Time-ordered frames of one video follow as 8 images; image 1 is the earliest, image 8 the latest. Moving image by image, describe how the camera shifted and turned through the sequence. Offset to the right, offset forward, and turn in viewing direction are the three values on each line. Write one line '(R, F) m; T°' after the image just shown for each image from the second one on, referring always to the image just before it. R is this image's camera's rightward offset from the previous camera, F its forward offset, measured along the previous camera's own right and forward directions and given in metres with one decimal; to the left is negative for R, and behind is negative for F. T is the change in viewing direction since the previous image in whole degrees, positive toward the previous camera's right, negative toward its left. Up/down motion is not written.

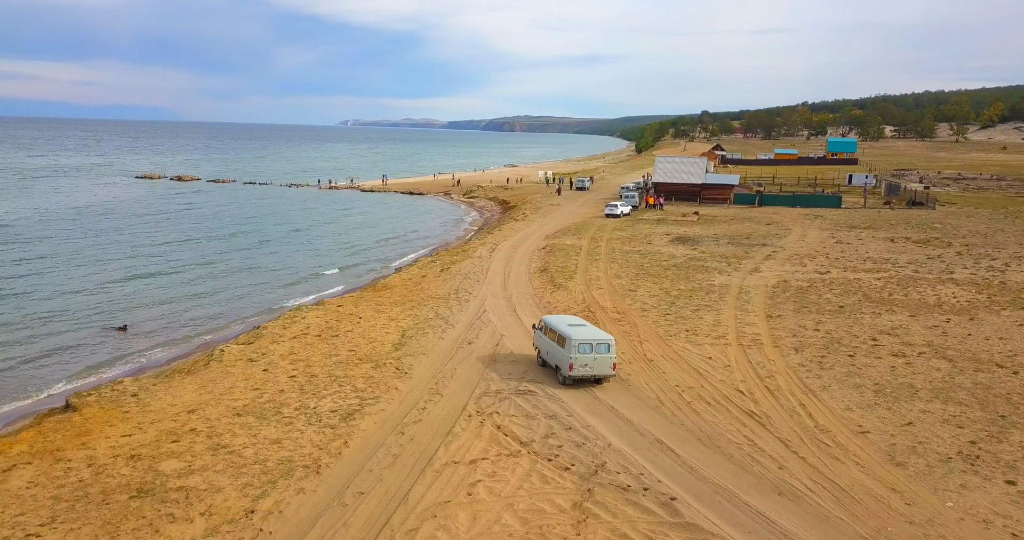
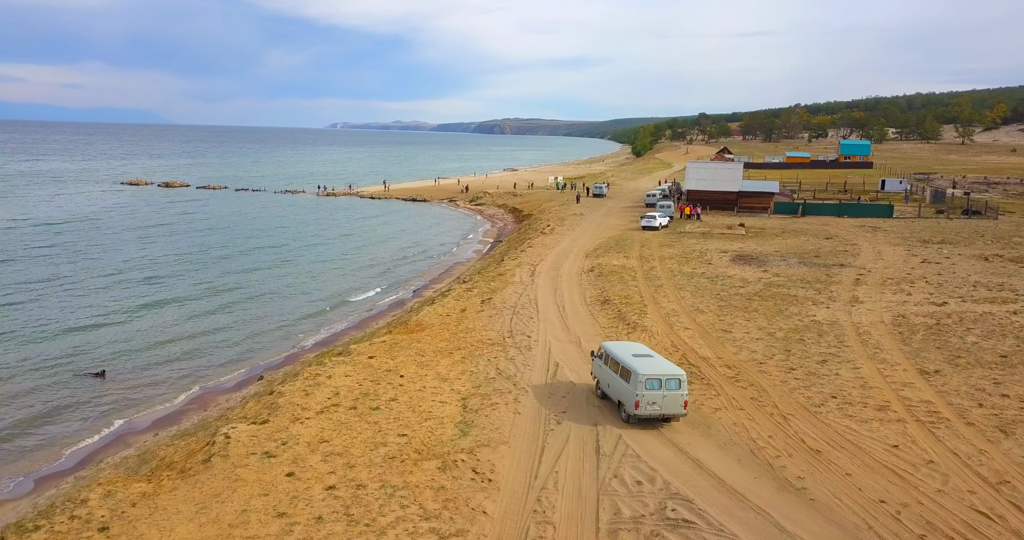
(-2.3, +4.9) m; +1°
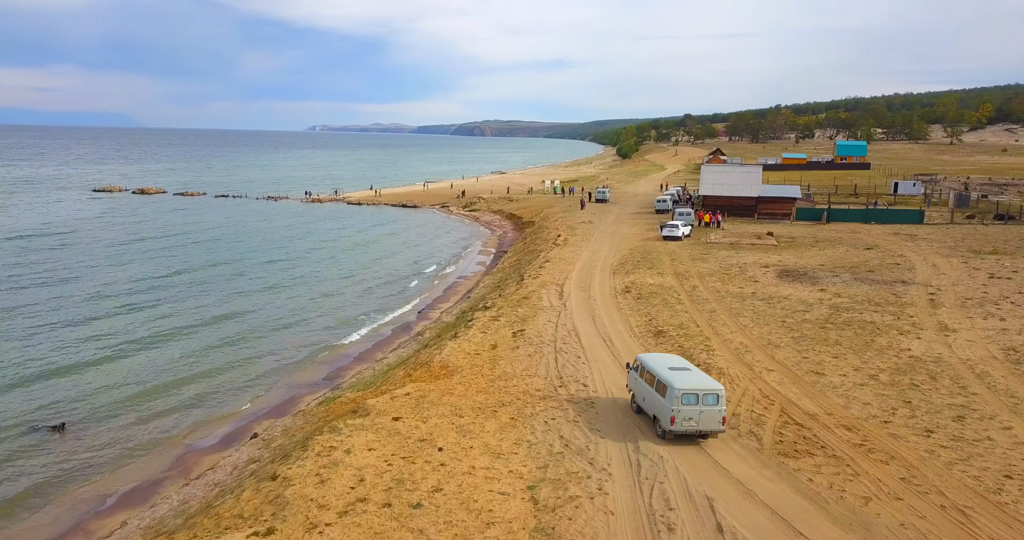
(-1.6, +3.8) m; +1°
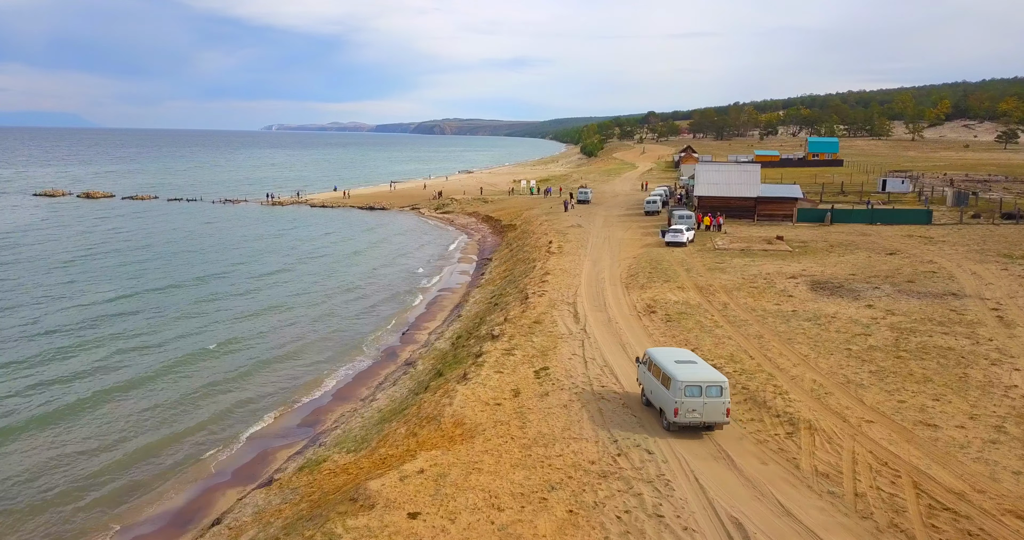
(-1.5, +4.0) m; +3°
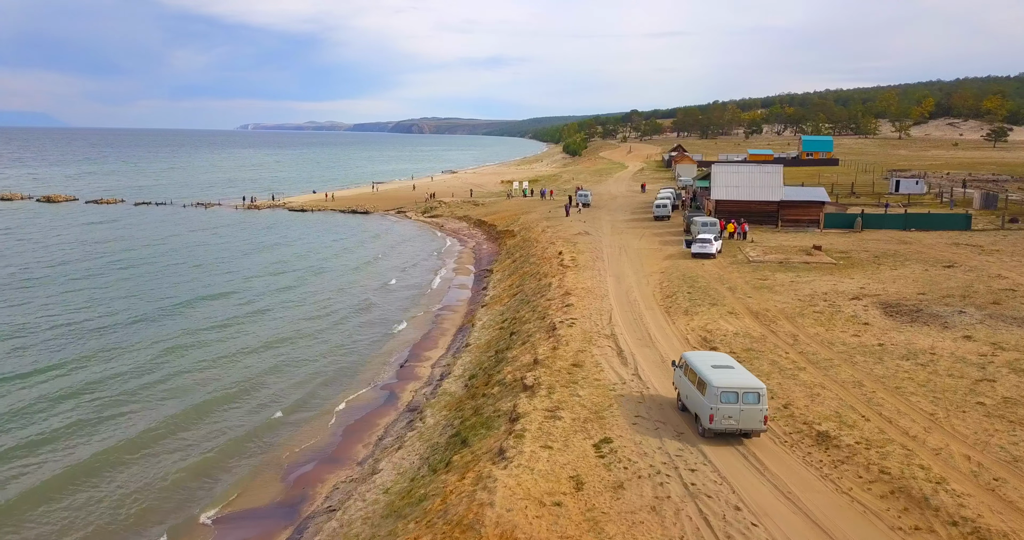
(-1.4, +4.5) m; +2°
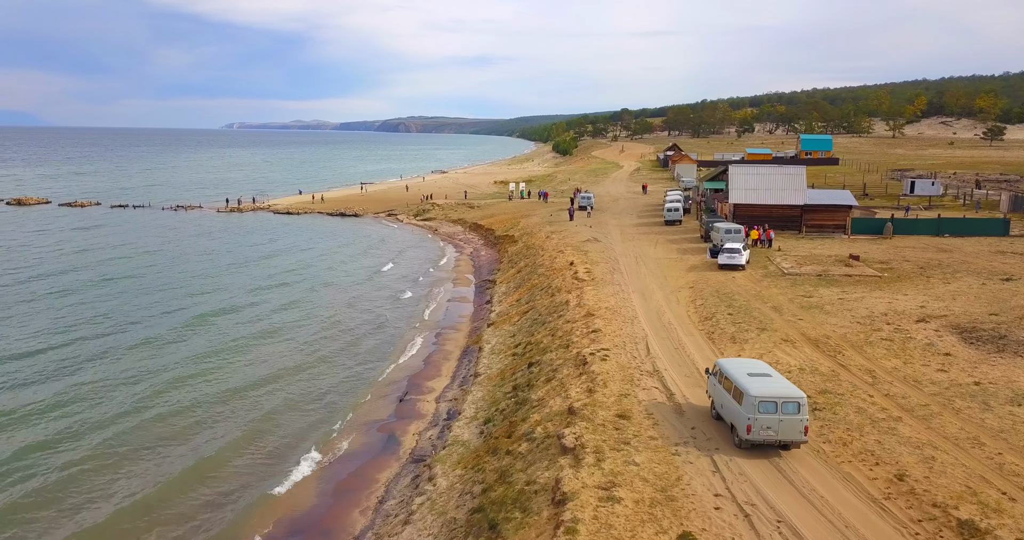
(-0.9, +3.4) m; +1°
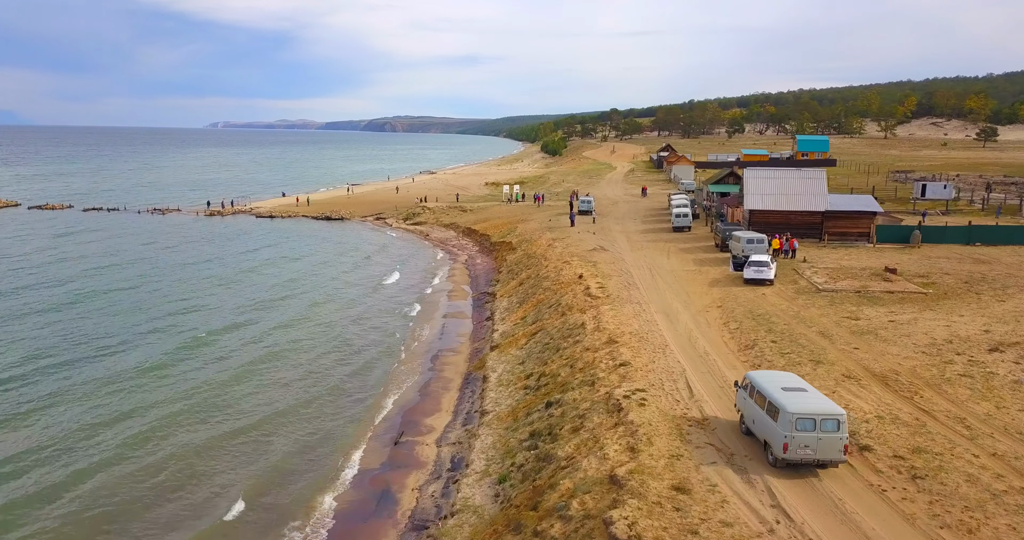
(-0.7, +3.1) m; +1°
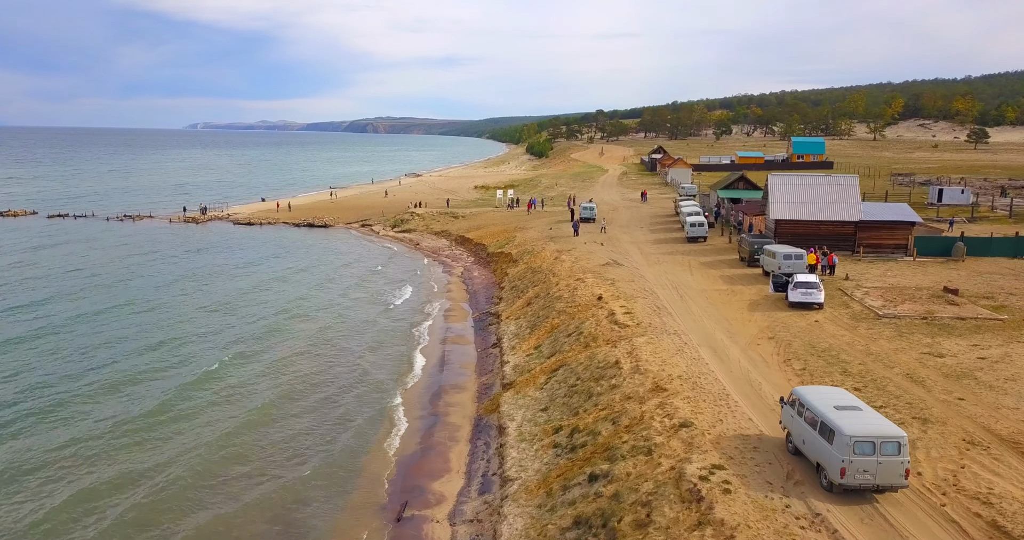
(-1.0, +3.8) m; +1°
